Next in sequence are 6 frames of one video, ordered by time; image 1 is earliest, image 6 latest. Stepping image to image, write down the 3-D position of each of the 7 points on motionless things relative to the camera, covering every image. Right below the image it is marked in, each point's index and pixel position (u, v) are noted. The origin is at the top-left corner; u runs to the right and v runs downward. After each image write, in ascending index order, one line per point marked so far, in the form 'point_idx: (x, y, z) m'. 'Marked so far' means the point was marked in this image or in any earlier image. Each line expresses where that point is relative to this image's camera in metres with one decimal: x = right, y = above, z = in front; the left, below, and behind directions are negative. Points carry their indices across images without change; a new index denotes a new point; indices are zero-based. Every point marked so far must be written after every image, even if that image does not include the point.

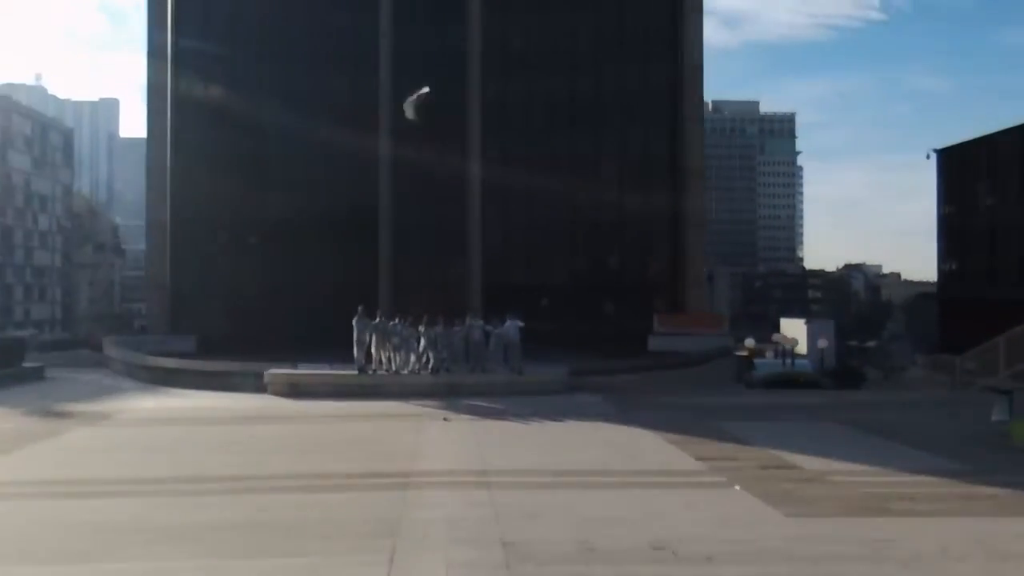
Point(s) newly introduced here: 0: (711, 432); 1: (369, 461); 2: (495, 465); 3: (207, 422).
0: (+3.4, -2.4, +17.4) m
1: (-1.9, -2.4, +14.0) m
2: (-0.2, -2.3, +13.5) m
3: (-5.4, -2.4, +18.4) m
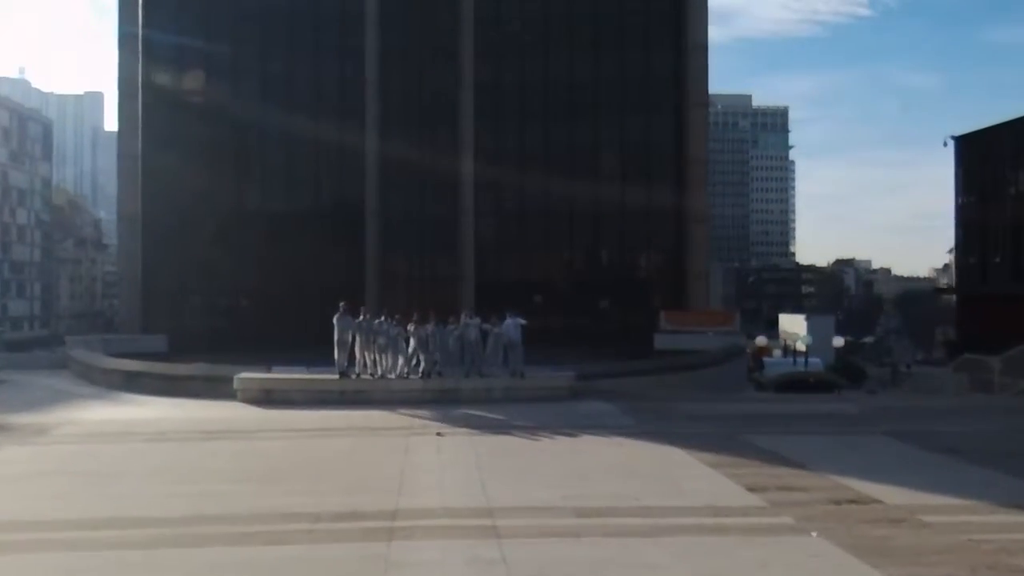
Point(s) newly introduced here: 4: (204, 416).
0: (+3.5, -2.3, +14.9) m
1: (-1.8, -2.3, +11.4) m
2: (-0.1, -2.2, +10.9) m
3: (-5.3, -2.3, +15.8) m
4: (-5.5, -2.3, +18.7) m
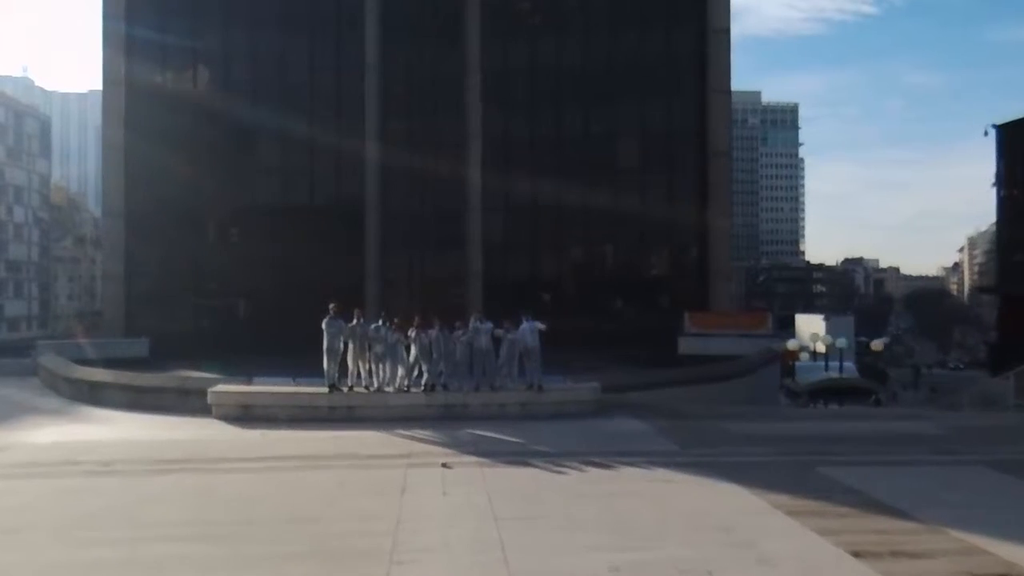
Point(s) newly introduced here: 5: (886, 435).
0: (+3.7, -2.3, +12.1) m
1: (-1.6, -2.3, +8.7) m
2: (+0.1, -2.2, +8.1) m
3: (-5.1, -2.3, +13.0) m
4: (-5.3, -2.3, +15.9) m
5: (+5.8, -2.3, +16.3) m
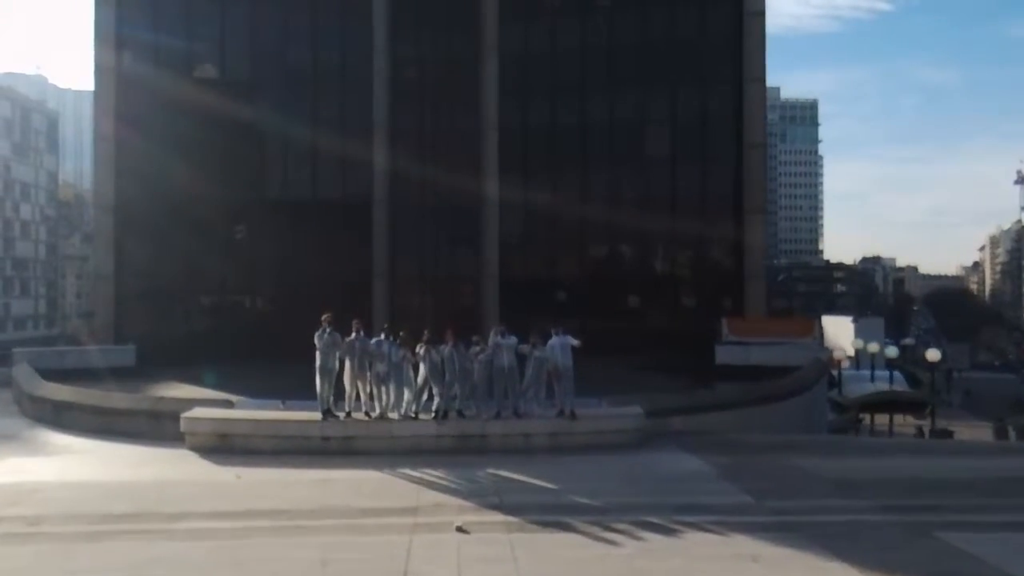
0: (+4.0, -2.4, +9.2) m
1: (-1.3, -2.4, +5.8) m
2: (+0.4, -2.3, +5.3) m
3: (-4.7, -2.4, +10.2) m
4: (-4.9, -2.4, +13.1) m
5: (+6.2, -2.5, +13.3) m
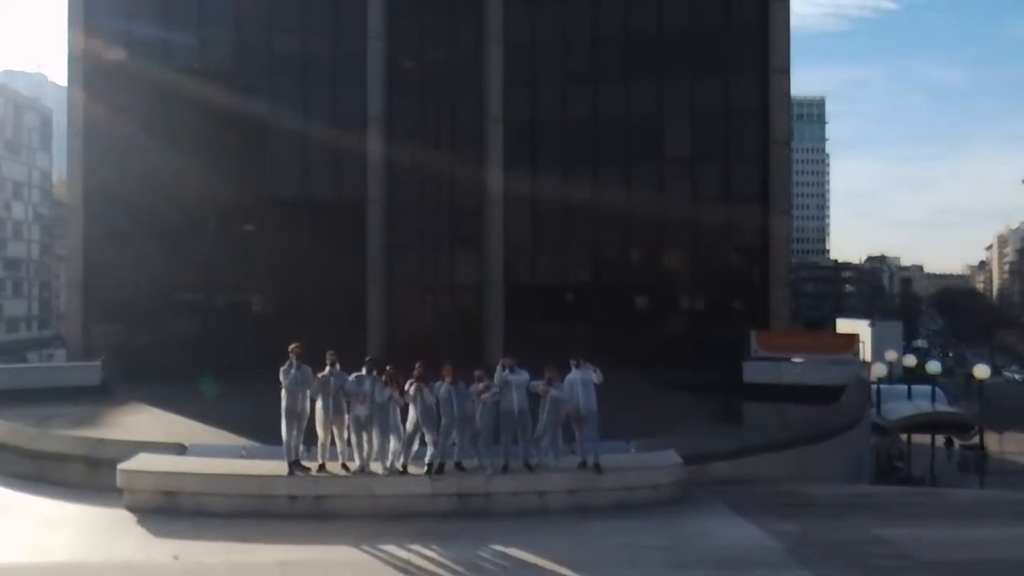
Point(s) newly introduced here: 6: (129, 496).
0: (+4.2, -2.7, +6.4) m
1: (-1.2, -2.7, +3.0) m
2: (+0.5, -2.6, +2.5) m
3: (-4.6, -2.7, +7.4) m
4: (-4.8, -2.7, +10.3) m
5: (+6.3, -2.7, +10.5) m
6: (-4.6, -2.5, +12.4) m
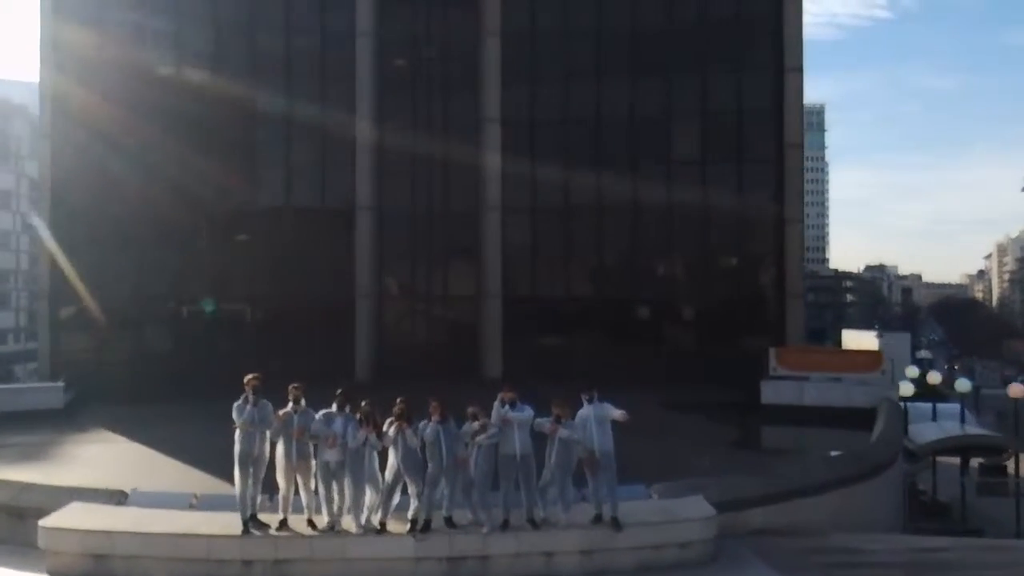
0: (+4.2, -2.8, +4.3) m
1: (-1.2, -2.8, +0.9) m
2: (+0.5, -2.7, +0.4) m
3: (-4.6, -2.8, +5.3) m
4: (-4.7, -2.9, +8.2) m
5: (+6.4, -2.9, +8.4) m
6: (-4.6, -2.7, +10.3) m
